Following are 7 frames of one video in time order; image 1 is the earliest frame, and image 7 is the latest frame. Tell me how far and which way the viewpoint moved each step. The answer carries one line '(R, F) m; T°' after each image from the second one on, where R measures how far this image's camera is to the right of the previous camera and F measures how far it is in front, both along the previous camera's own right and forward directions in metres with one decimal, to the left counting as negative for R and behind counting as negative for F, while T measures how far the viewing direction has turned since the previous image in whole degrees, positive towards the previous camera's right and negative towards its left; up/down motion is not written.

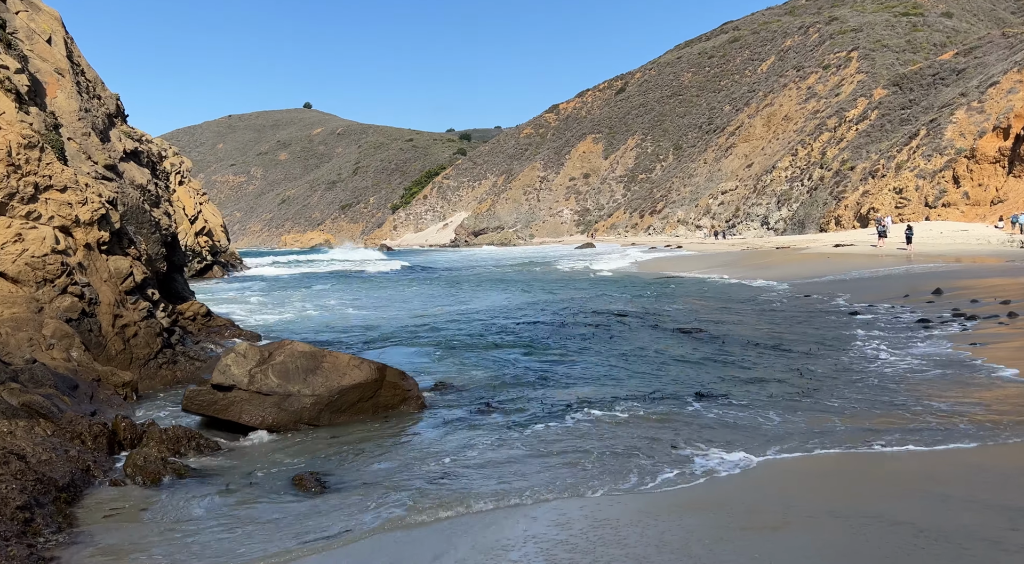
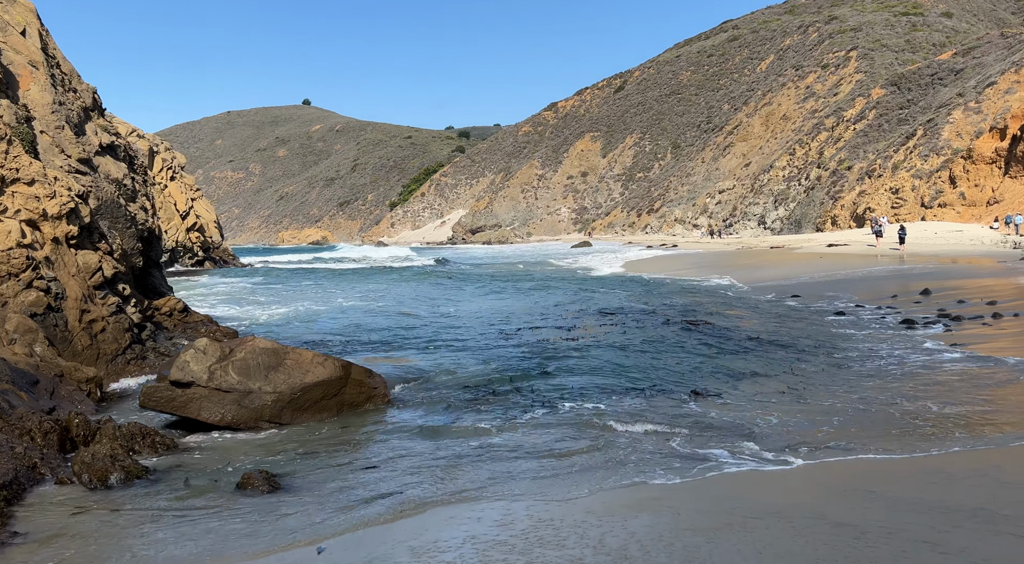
(+0.3, +0.1) m; 0°
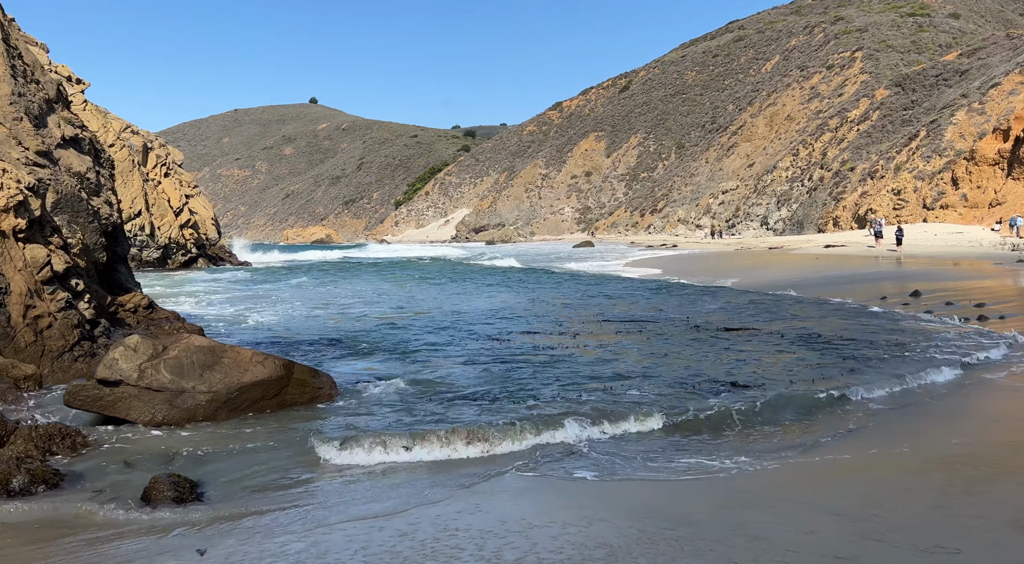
(+0.5, +0.3) m; -1°
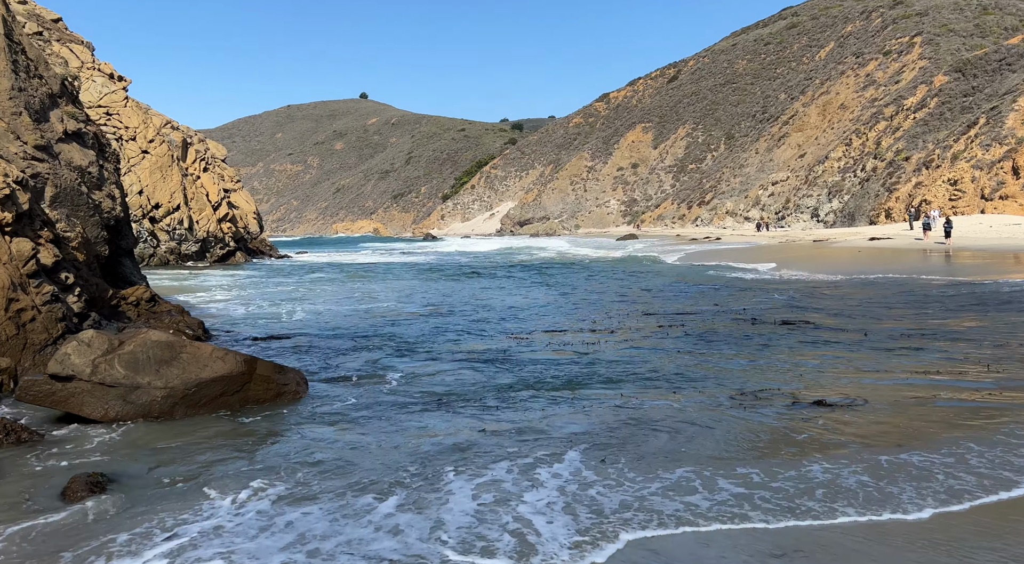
(+0.7, +0.3) m; -3°
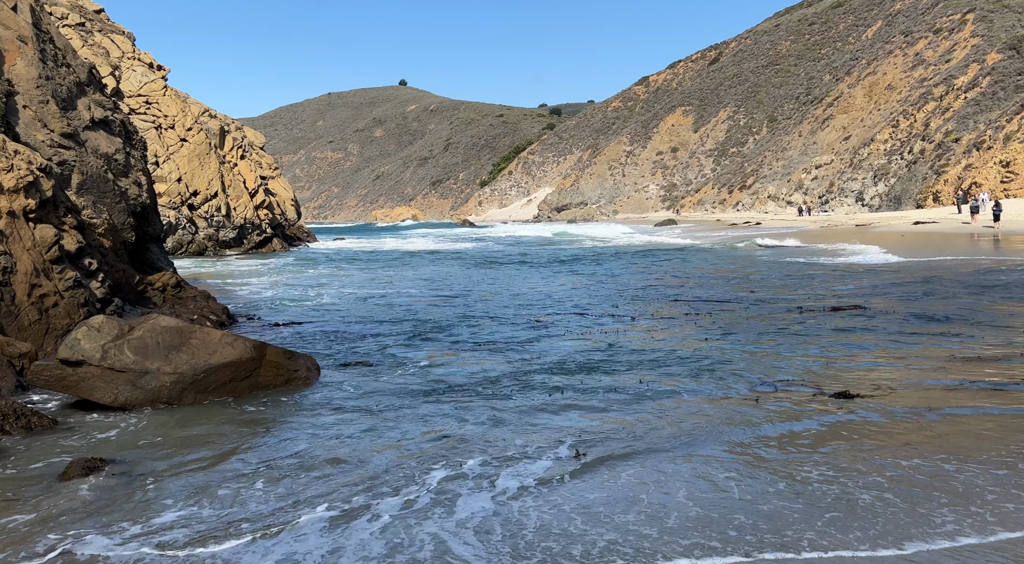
(+0.3, +0.1) m; -3°
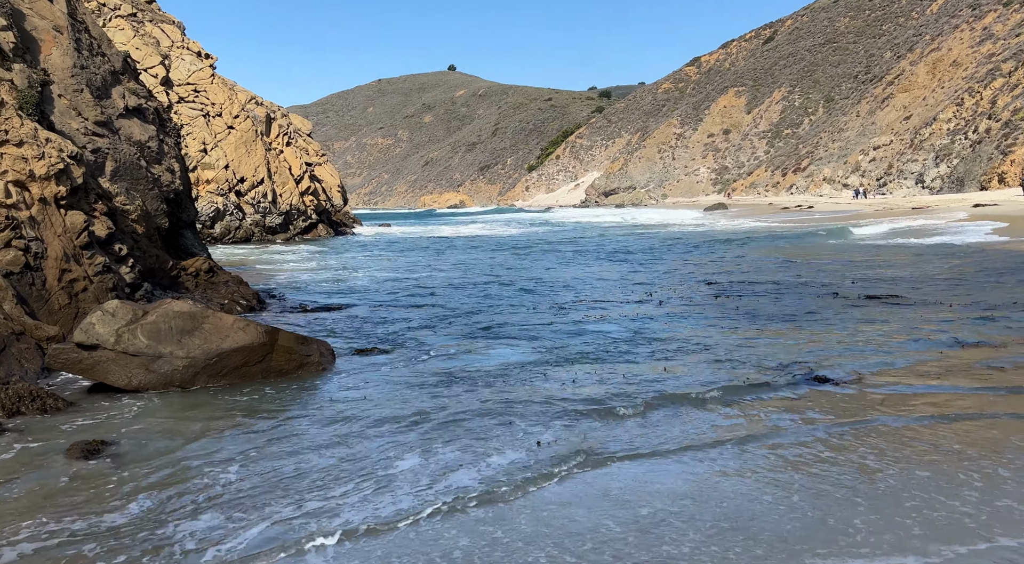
(+0.3, +0.1) m; -3°
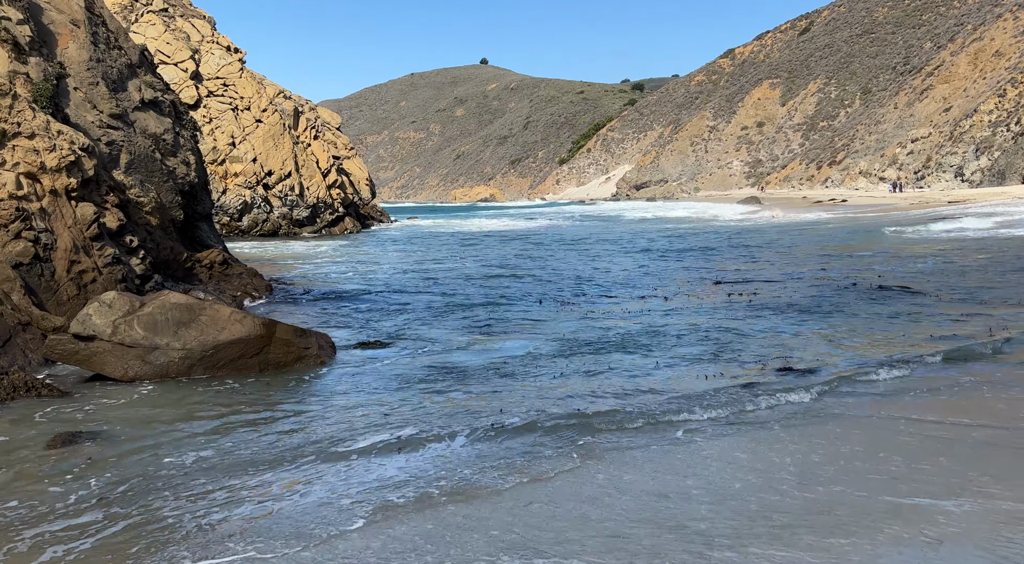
(+0.3, +0.1) m; -2°
